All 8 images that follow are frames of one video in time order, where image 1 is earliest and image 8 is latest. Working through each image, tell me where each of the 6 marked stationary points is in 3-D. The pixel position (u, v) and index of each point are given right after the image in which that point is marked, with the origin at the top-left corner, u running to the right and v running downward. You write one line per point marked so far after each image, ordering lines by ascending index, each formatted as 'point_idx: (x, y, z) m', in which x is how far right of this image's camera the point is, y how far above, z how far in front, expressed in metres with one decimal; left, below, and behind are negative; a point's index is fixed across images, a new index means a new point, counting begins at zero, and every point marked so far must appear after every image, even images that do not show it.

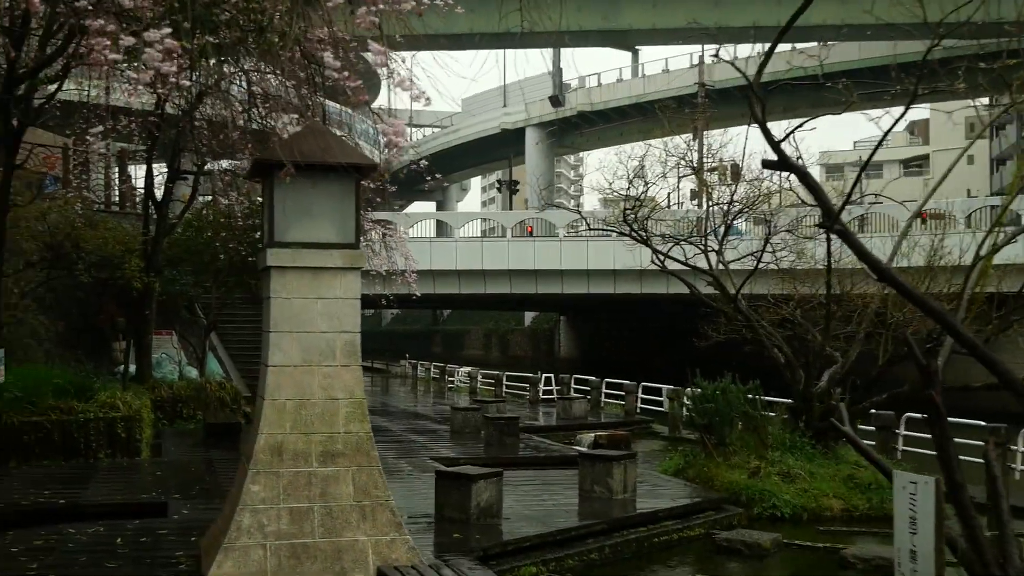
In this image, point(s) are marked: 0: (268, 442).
0: (-1.7, -1.1, +7.3) m
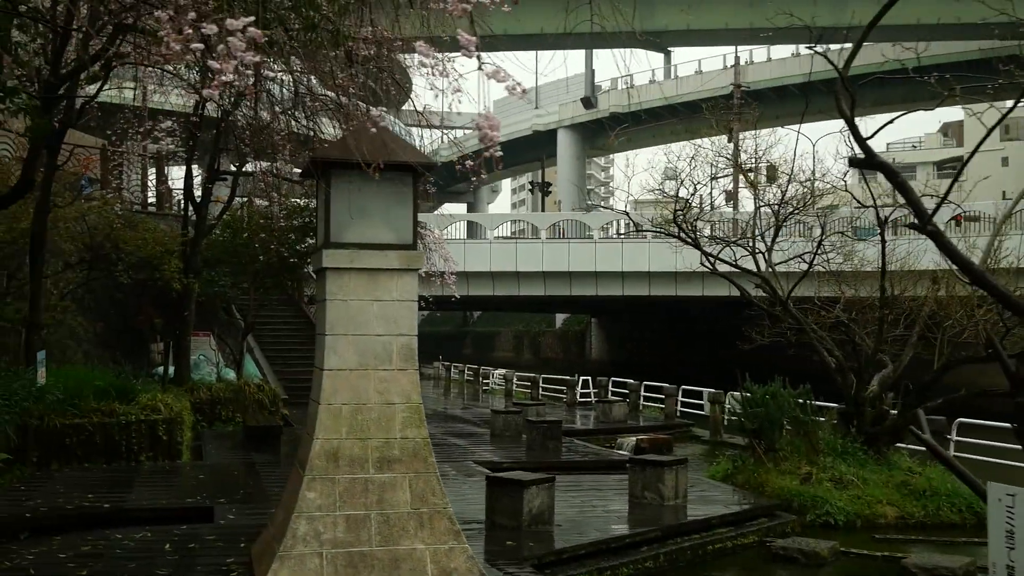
0: (-1.3, -1.1, +7.1) m
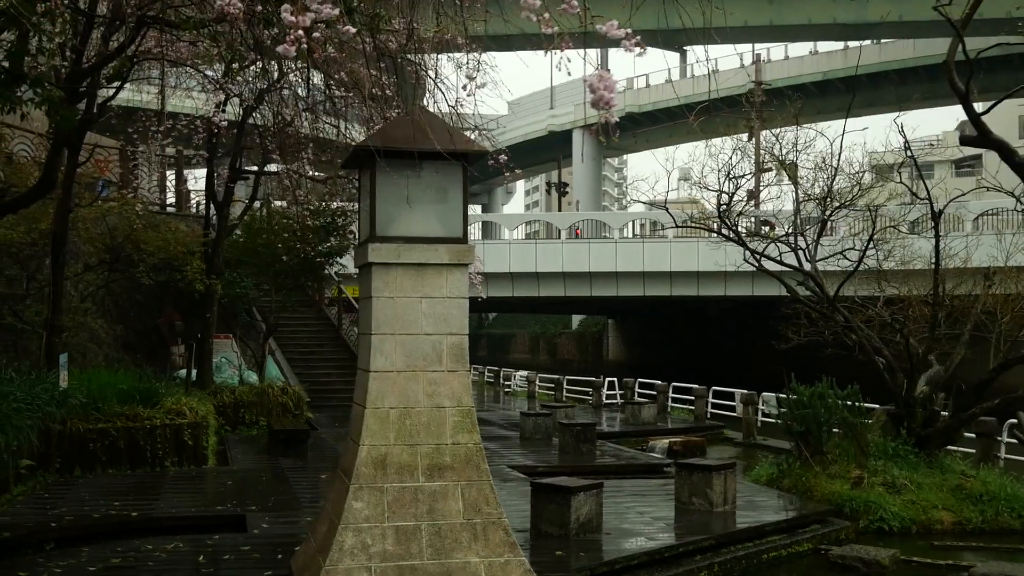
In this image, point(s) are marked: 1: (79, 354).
0: (-0.9, -1.1, +6.7) m
1: (-8.1, -1.2, +18.8) m
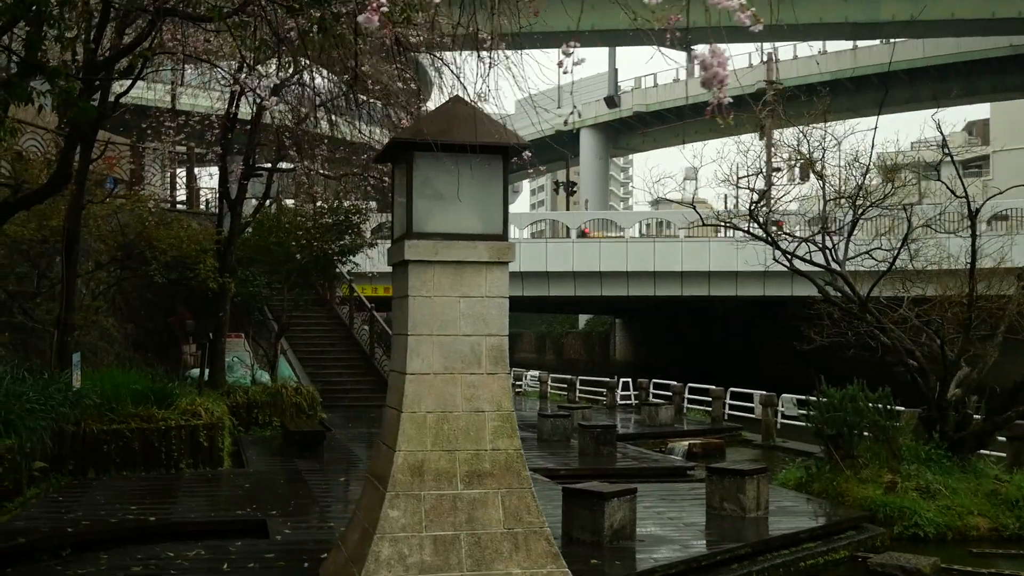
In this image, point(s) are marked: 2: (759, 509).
0: (-0.7, -1.1, +6.4) m
1: (-7.8, -1.2, +18.6) m
2: (+2.6, -2.3, +10.6) m
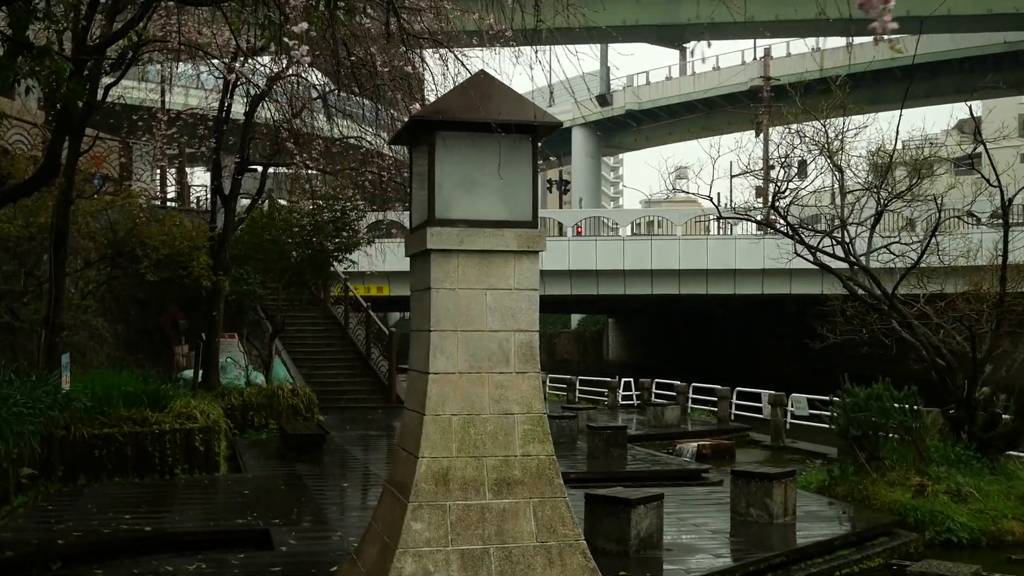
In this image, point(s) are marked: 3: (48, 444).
0: (-0.5, -1.0, +5.8) m
1: (-7.7, -1.2, +18.0) m
2: (+2.7, -2.3, +10.1) m
3: (-5.2, -1.8, +11.4) m
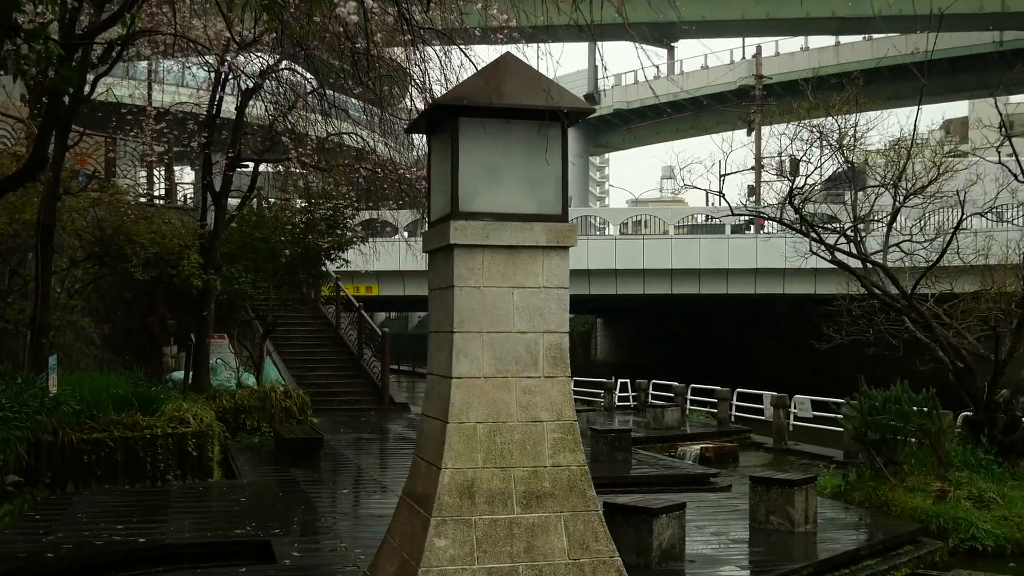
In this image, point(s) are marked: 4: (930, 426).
0: (-0.3, -1.0, +5.4) m
1: (-7.7, -1.2, +17.5) m
2: (+2.8, -2.3, +9.7) m
3: (-5.1, -1.7, +10.9) m
4: (+4.8, -1.6, +11.5) m
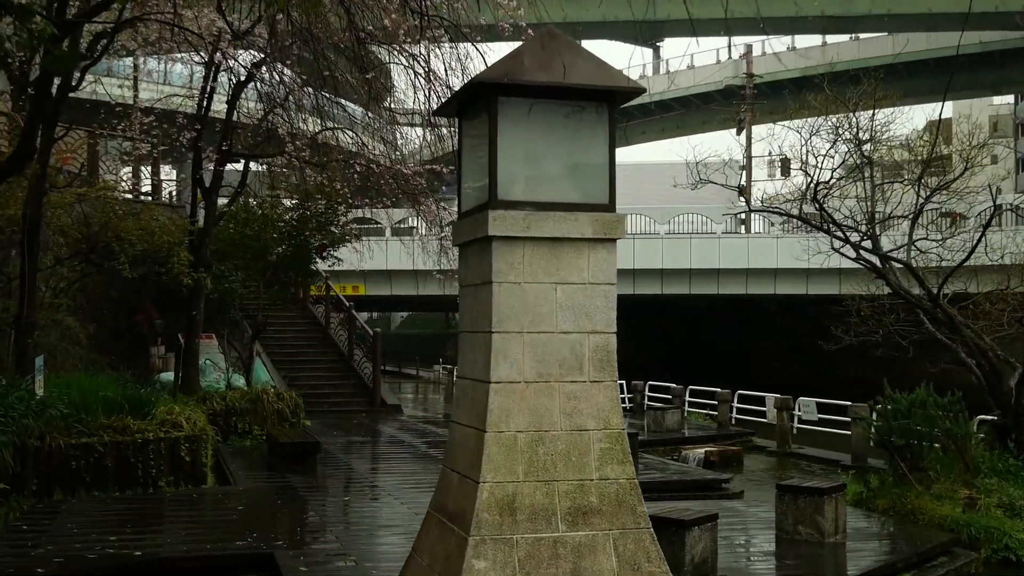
0: (-0.1, -1.0, +4.9) m
1: (-7.7, -1.1, +16.8) m
2: (+3.0, -2.2, +9.3) m
3: (-5.0, -1.7, +10.3) m
4: (+4.9, -1.6, +11.1) m
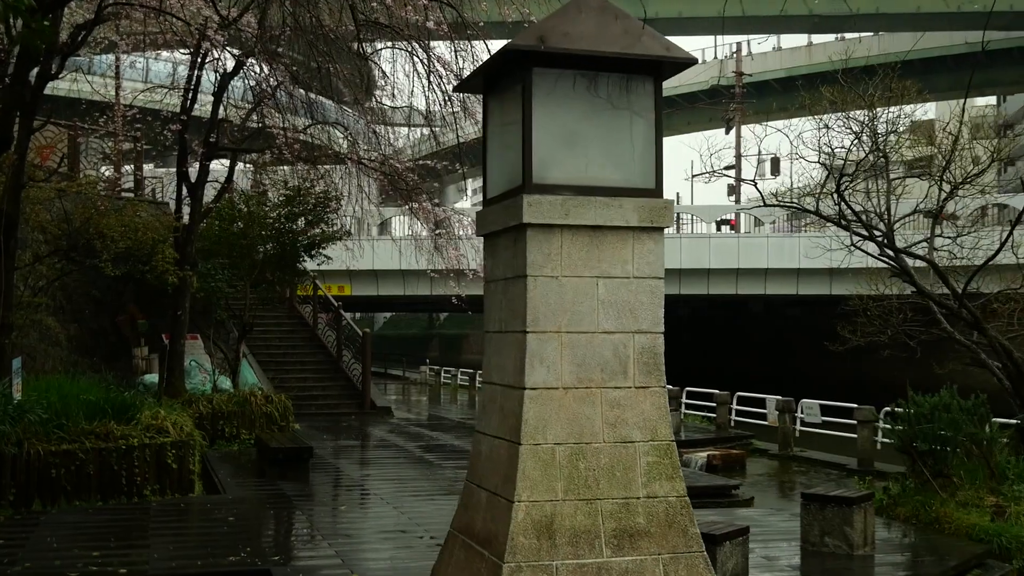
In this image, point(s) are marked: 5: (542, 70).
0: (+0.1, -1.0, +4.4) m
1: (-7.7, -1.1, +16.2) m
2: (+3.1, -2.2, +8.8) m
3: (-4.9, -1.7, +9.7) m
4: (+4.9, -1.5, +10.6) m
5: (+0.1, +1.0, +4.7) m
